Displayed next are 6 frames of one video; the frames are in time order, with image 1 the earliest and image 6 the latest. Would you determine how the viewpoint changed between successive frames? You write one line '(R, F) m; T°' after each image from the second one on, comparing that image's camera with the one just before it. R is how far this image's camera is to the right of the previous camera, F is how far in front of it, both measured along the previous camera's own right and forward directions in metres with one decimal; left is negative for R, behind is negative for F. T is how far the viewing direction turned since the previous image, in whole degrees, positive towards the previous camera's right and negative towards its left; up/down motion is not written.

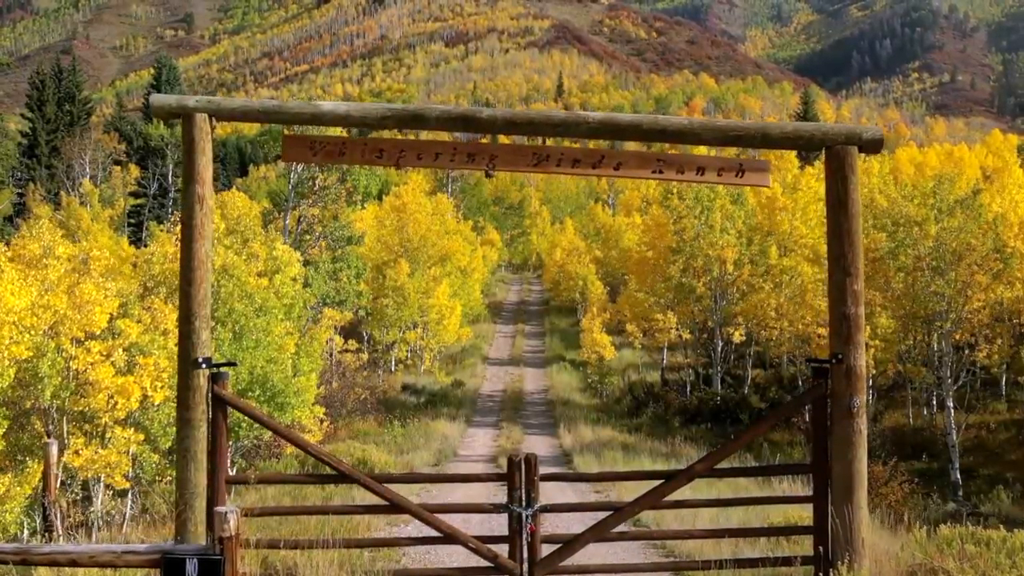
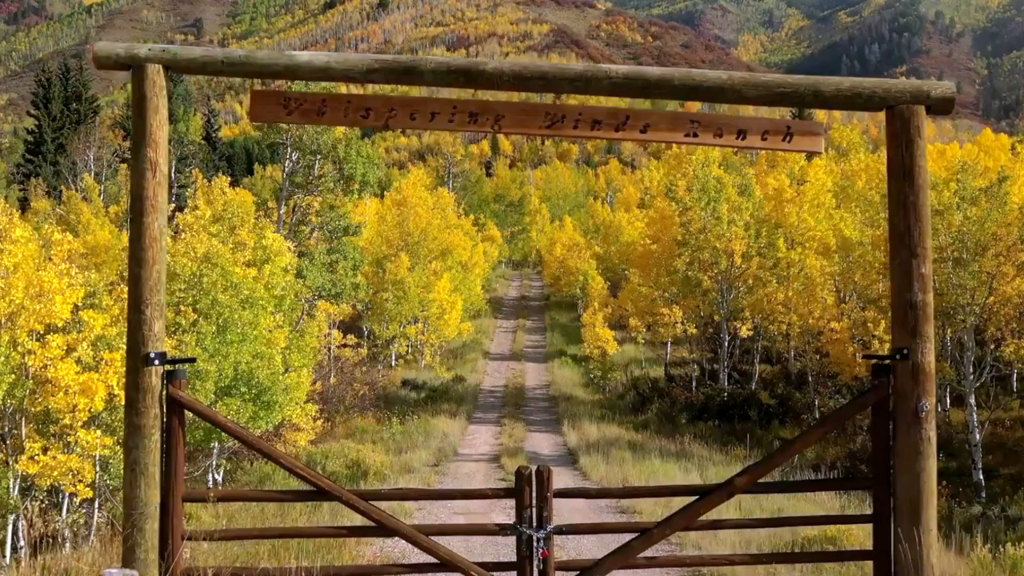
(-0.1, +0.9) m; 0°
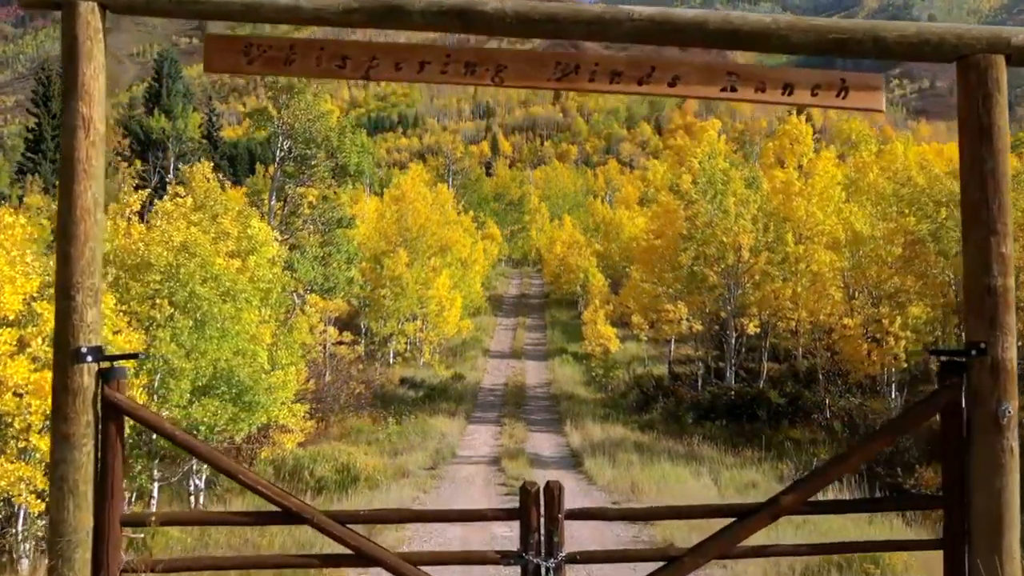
(0.0, +0.8) m; 0°
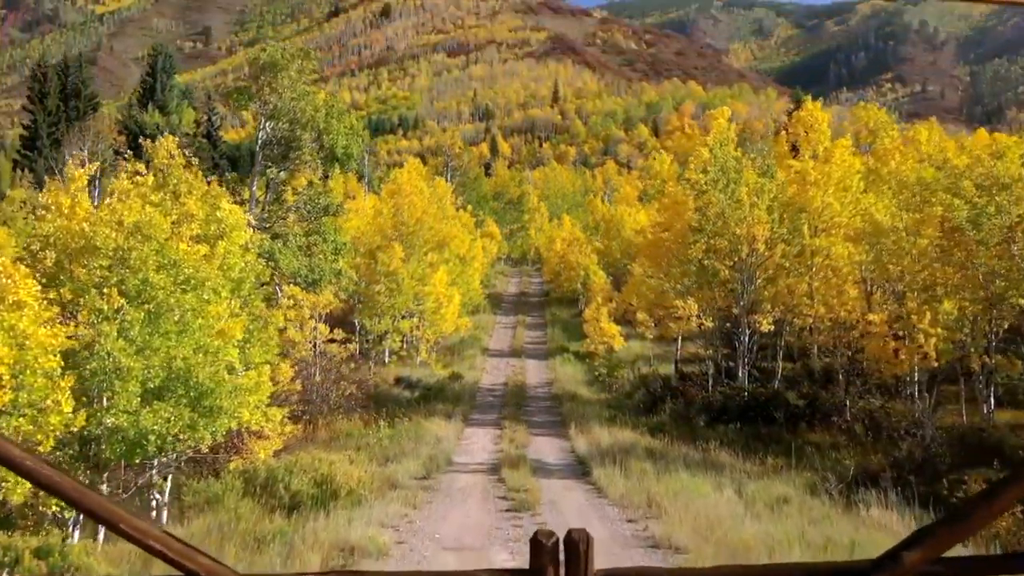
(0.0, +1.4) m; 0°
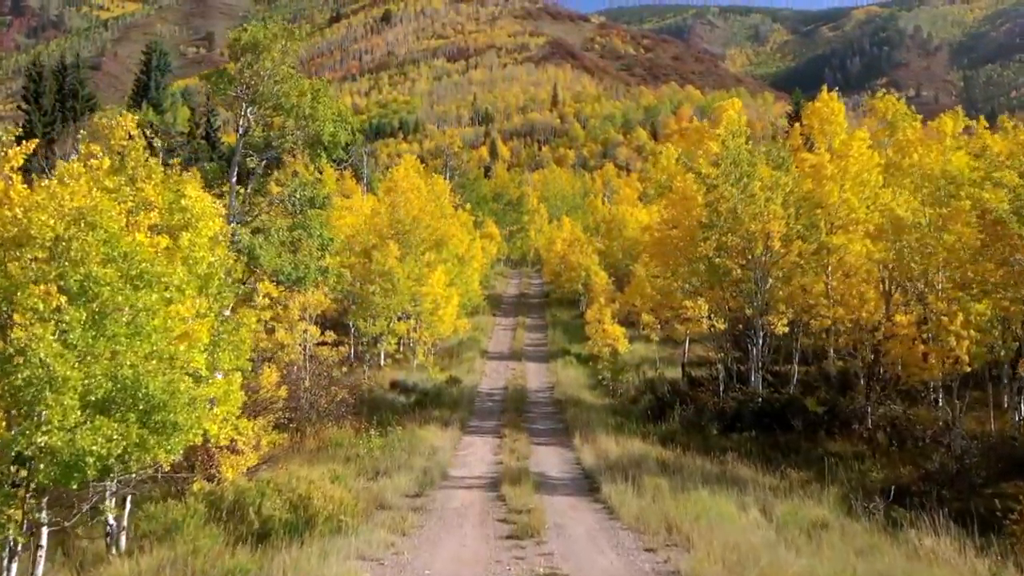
(0.0, +1.3) m; 0°
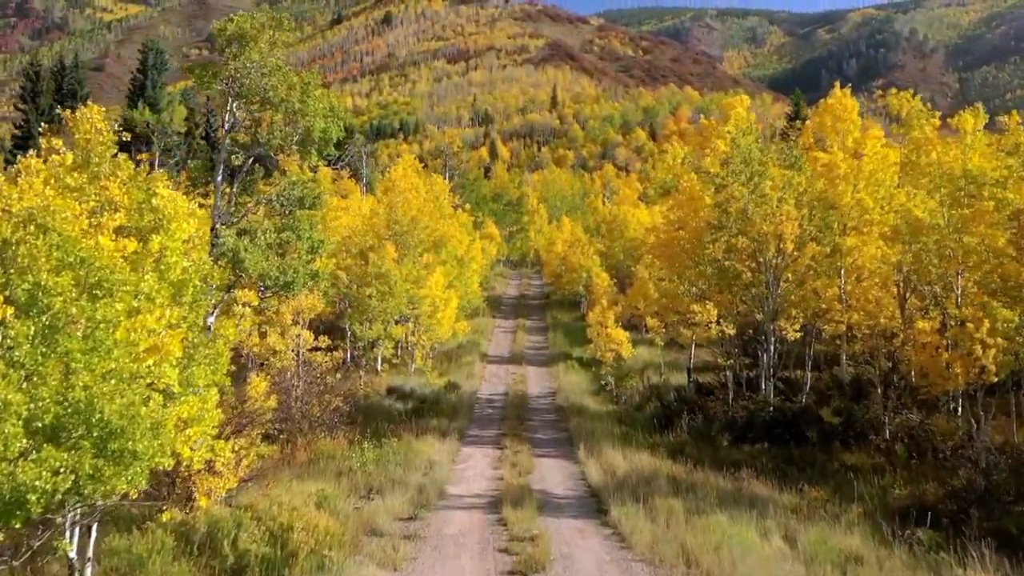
(0.0, +0.9) m; 0°
